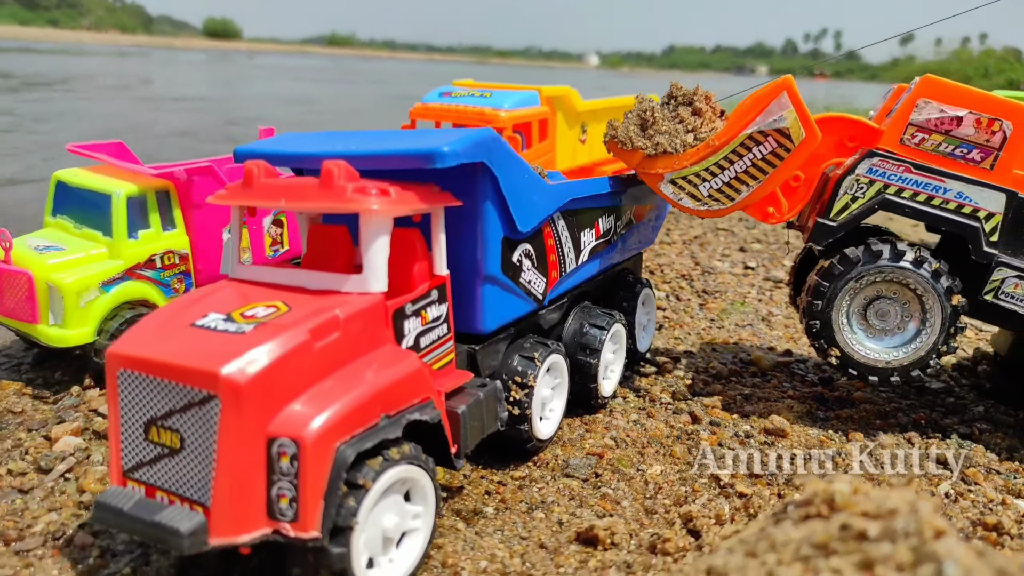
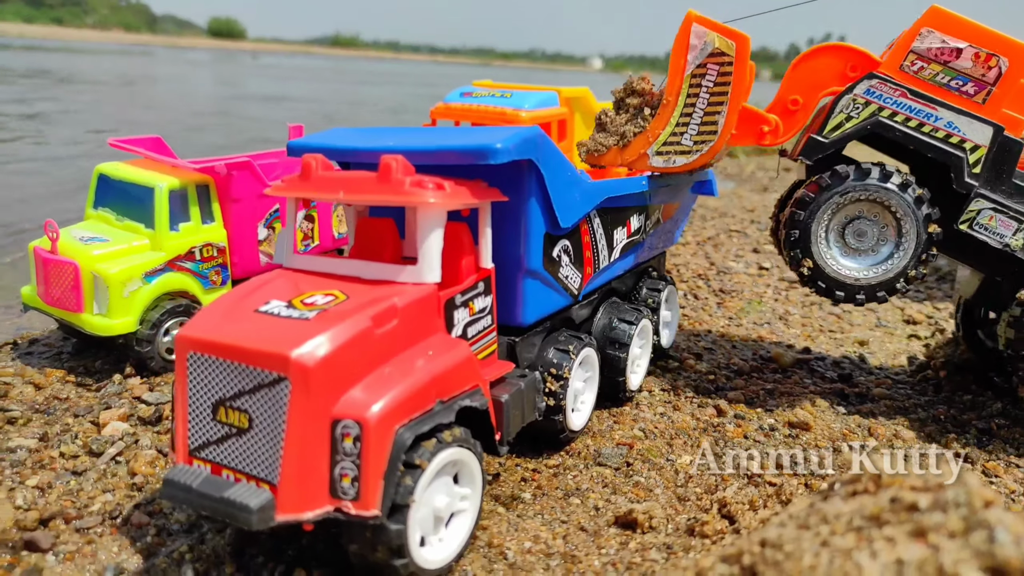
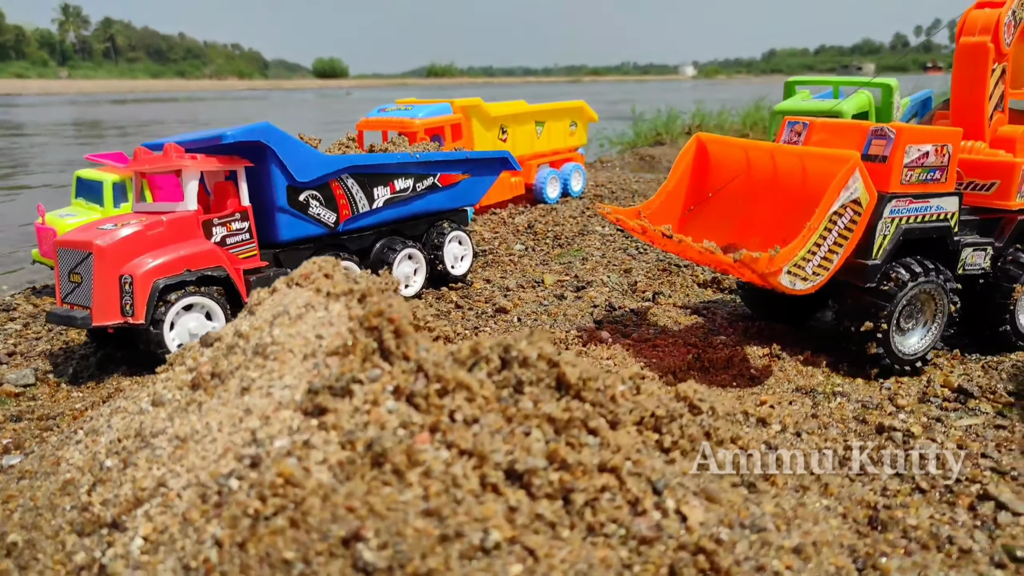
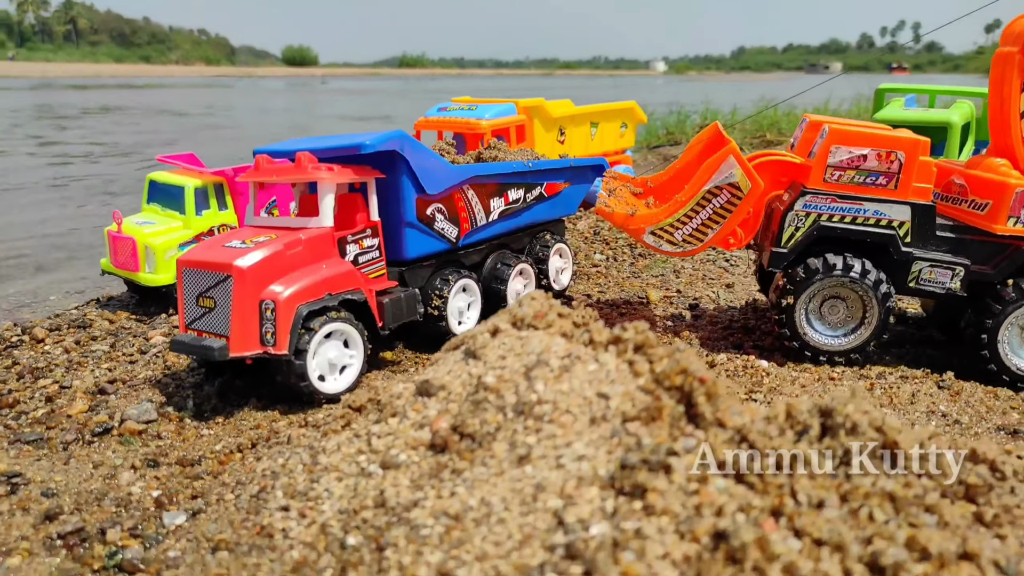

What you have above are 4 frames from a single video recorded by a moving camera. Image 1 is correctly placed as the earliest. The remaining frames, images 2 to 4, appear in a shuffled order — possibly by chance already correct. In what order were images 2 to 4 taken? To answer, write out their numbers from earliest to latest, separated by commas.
2, 4, 3
